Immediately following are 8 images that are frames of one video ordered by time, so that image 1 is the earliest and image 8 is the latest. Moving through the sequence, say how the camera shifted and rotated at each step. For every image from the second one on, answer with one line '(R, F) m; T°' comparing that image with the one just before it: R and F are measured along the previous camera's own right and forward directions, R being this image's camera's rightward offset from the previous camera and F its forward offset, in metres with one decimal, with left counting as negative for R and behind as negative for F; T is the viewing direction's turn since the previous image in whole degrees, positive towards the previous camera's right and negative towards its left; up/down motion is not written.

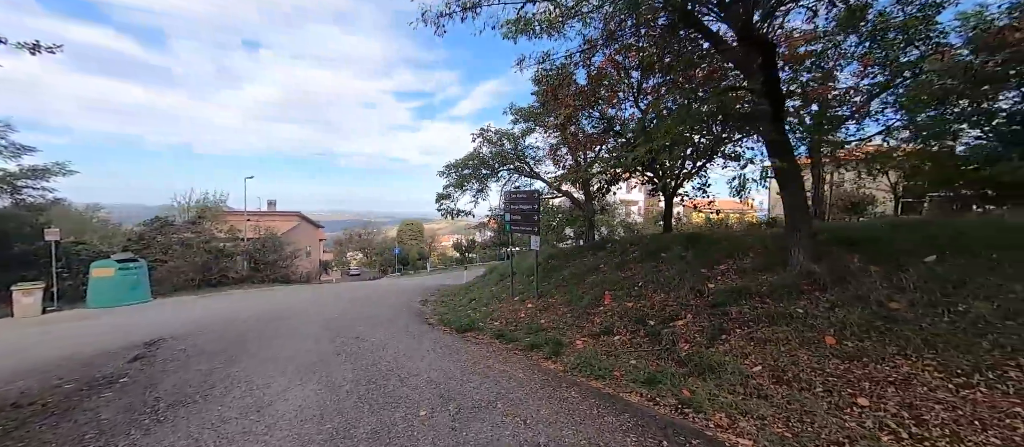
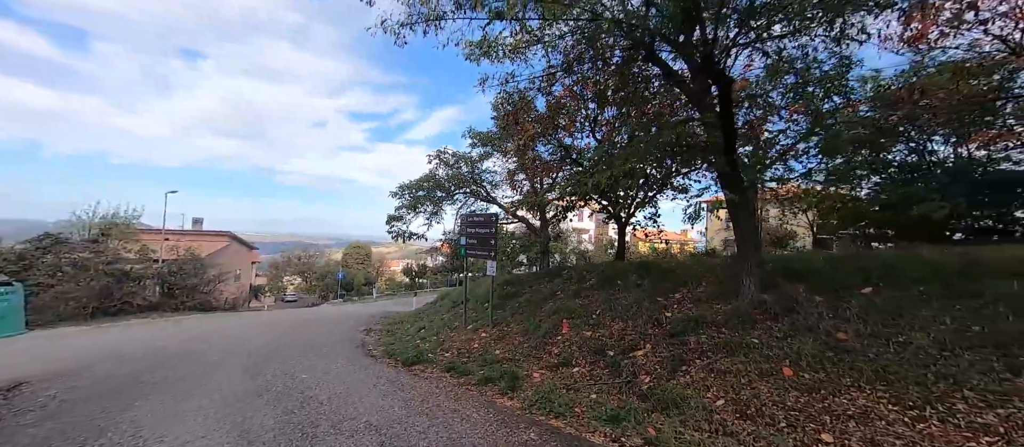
(-0.1, +0.2) m; +7°
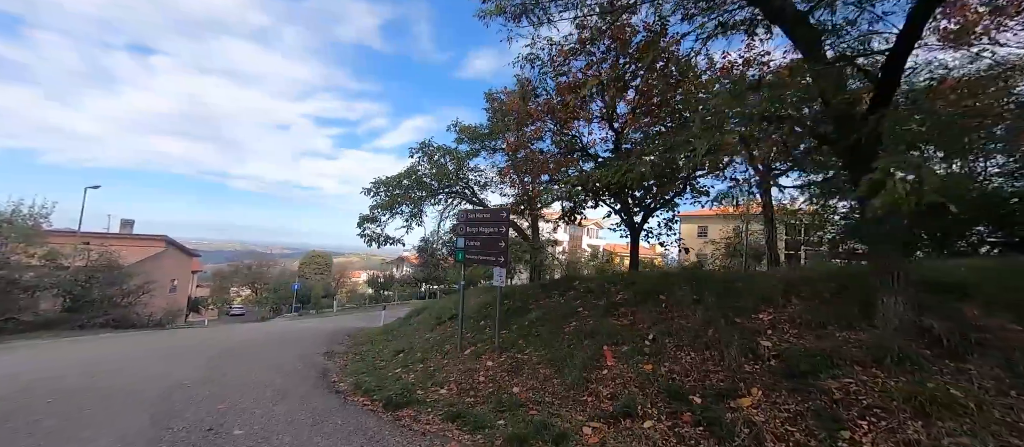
(-0.7, +1.5) m; +5°
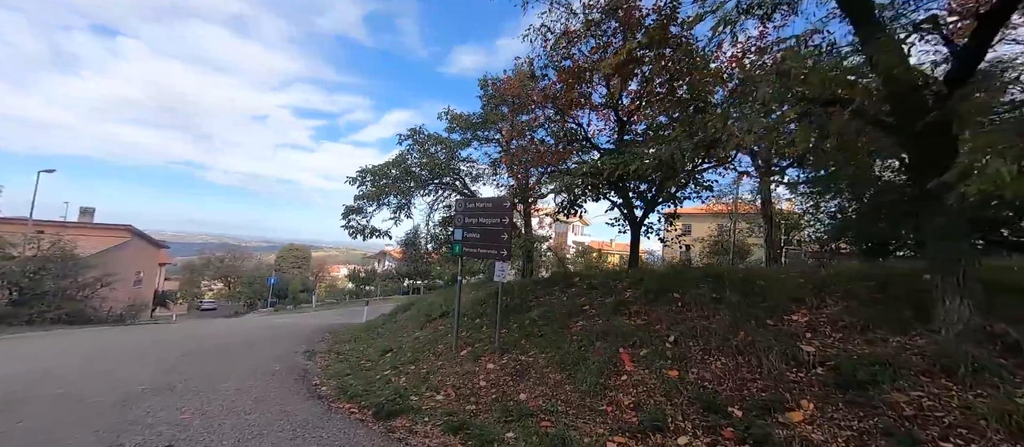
(-0.3, +0.5) m; +3°
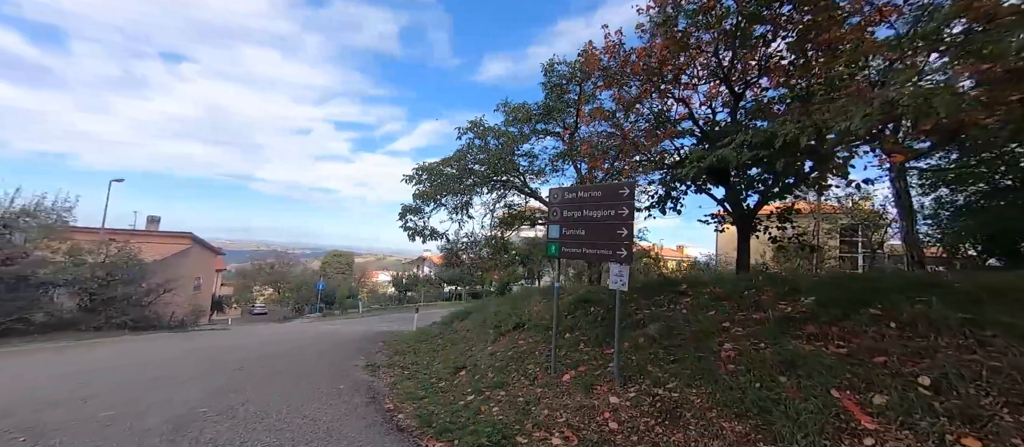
(-0.9, +1.1) m; -5°
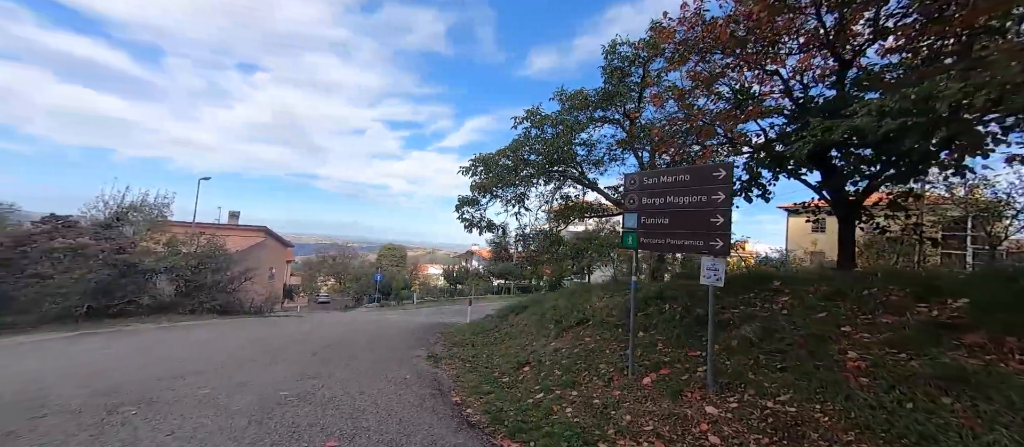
(-0.3, +0.4) m; -7°
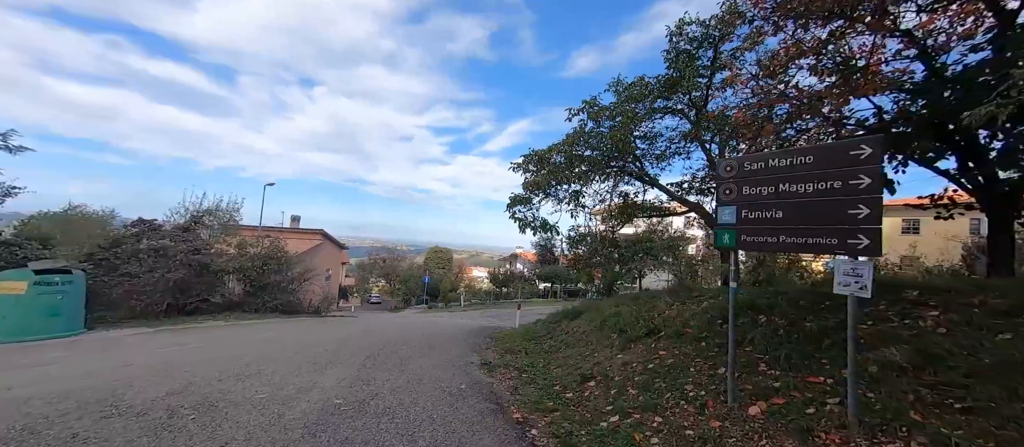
(-0.3, +0.6) m; -6°
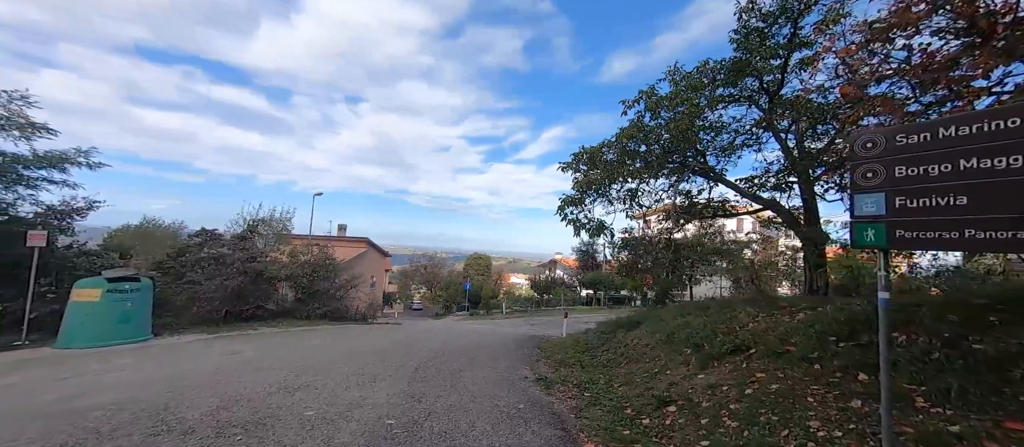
(-0.3, +0.7) m; -5°
